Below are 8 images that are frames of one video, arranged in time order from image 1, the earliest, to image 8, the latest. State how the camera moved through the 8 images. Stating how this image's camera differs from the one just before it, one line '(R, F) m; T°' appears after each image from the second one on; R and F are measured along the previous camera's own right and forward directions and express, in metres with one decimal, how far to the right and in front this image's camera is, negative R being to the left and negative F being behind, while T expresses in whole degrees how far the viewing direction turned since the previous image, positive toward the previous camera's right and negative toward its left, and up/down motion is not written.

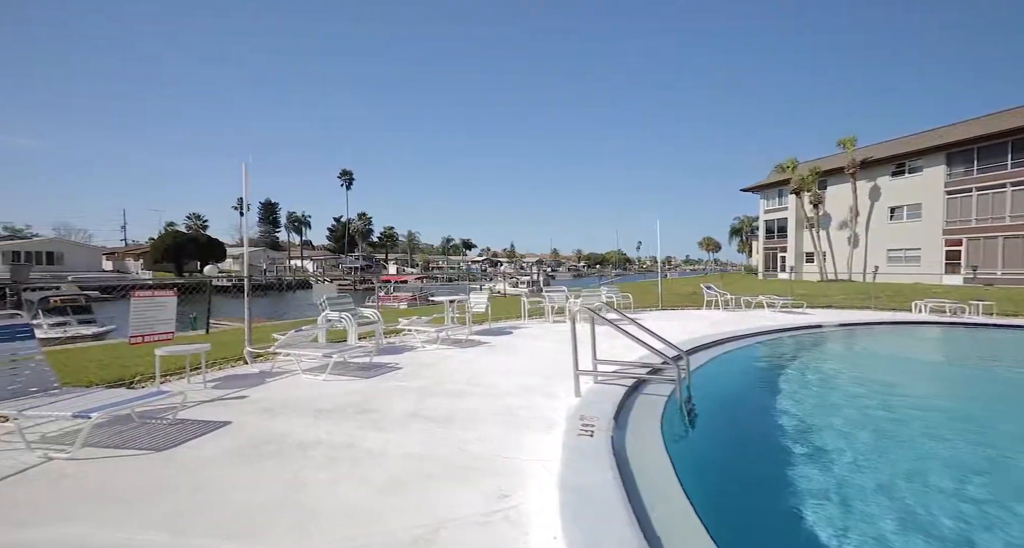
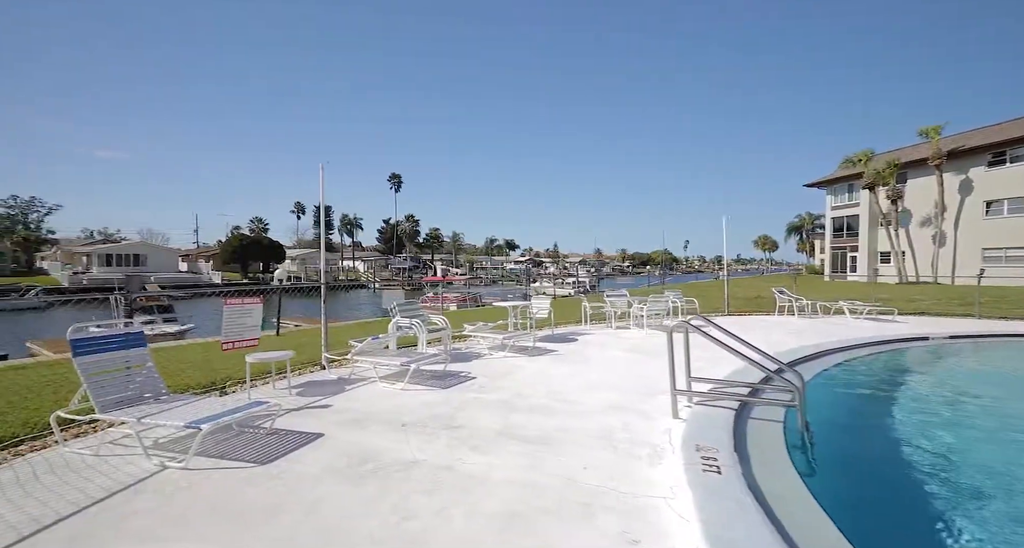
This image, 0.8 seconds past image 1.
(-0.2, 0.0) m; -6°
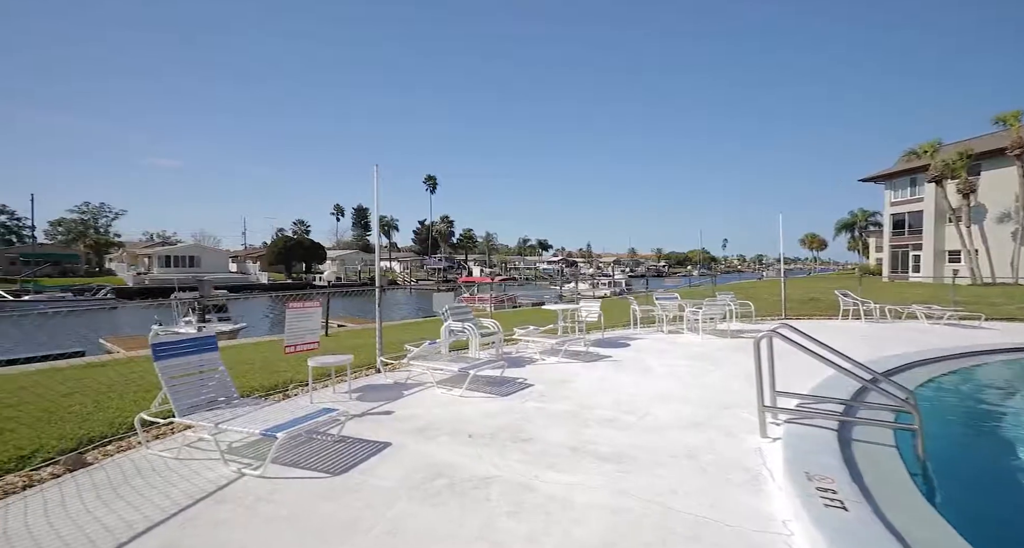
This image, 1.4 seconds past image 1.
(-0.2, +0.1) m; -4°
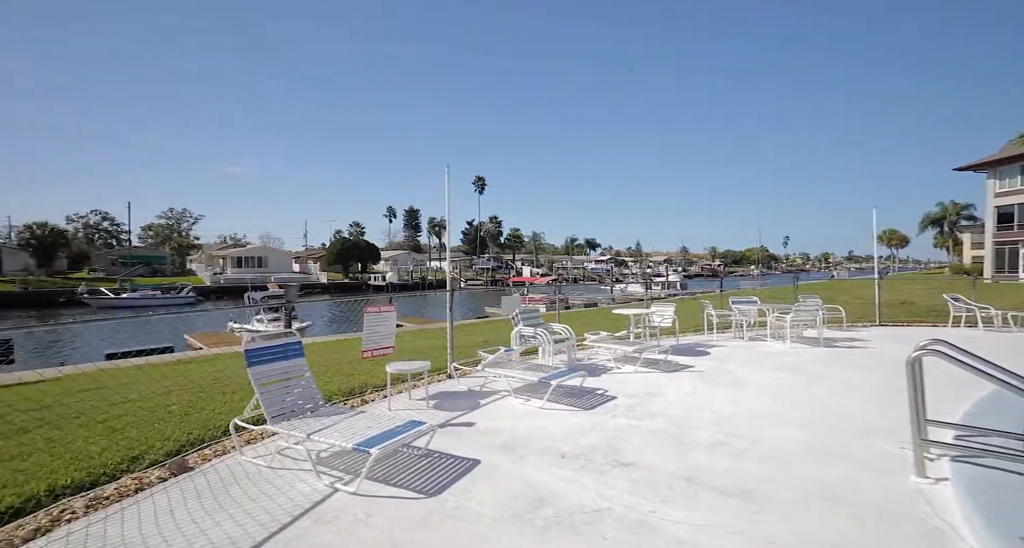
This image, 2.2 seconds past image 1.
(-0.3, +0.2) m; -6°
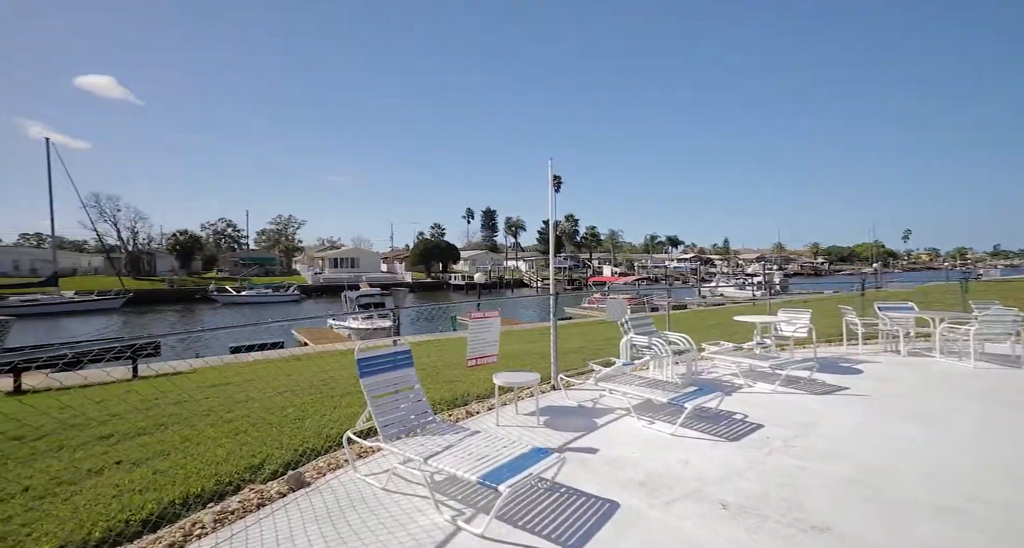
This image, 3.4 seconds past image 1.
(-0.3, +0.4) m; -9°
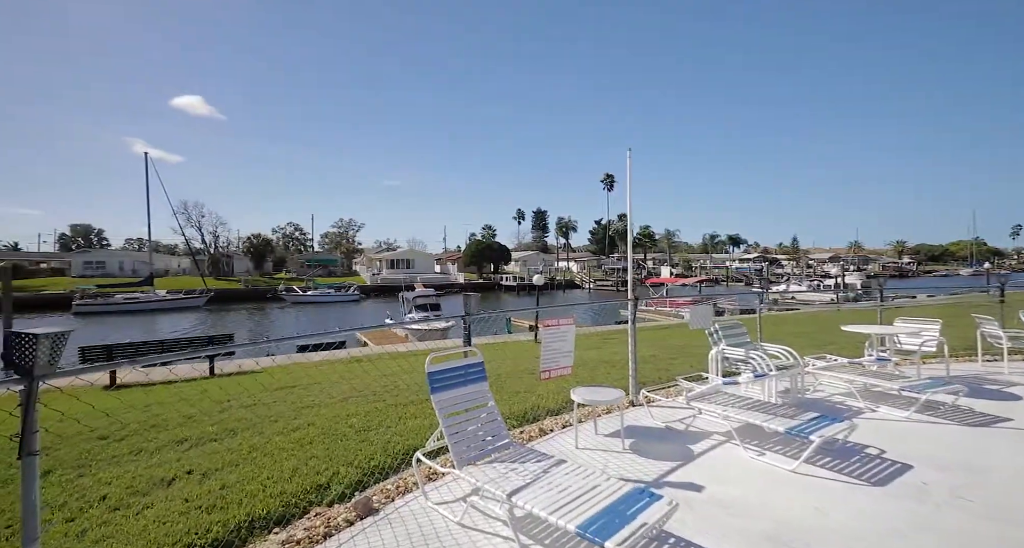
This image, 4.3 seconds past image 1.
(-0.3, +0.5) m; -6°
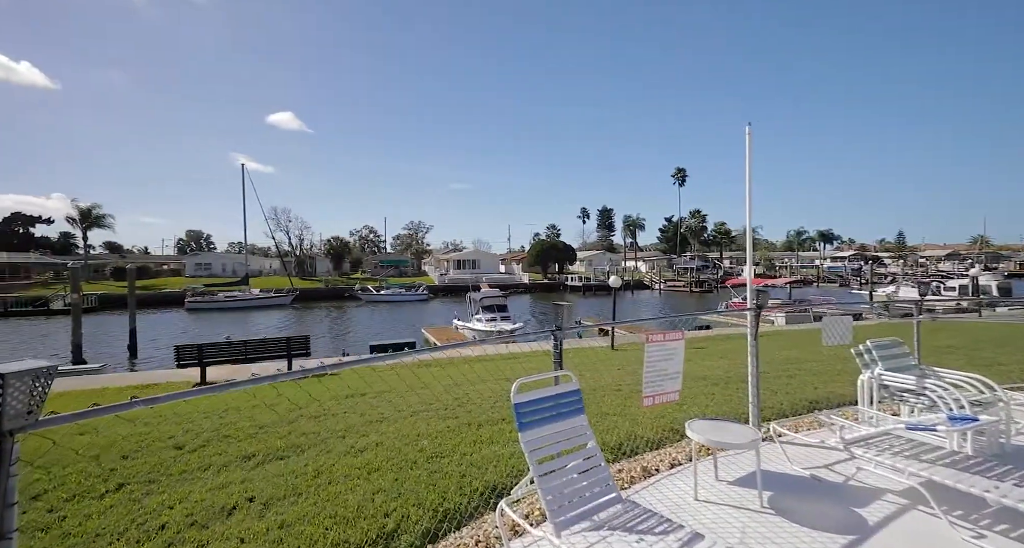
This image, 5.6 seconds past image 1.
(-0.3, +0.9) m; -7°
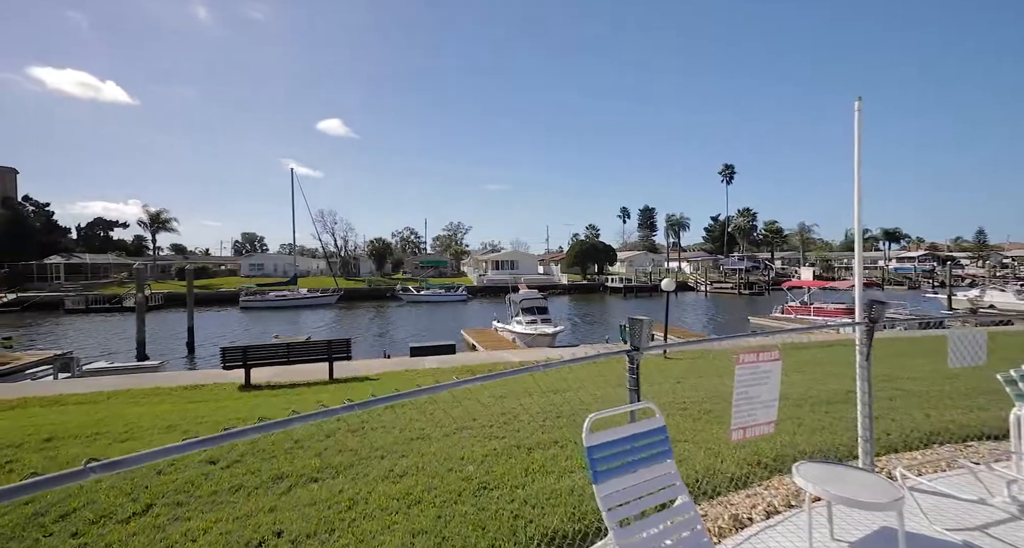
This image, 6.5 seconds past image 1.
(-0.2, +0.8) m; -4°
